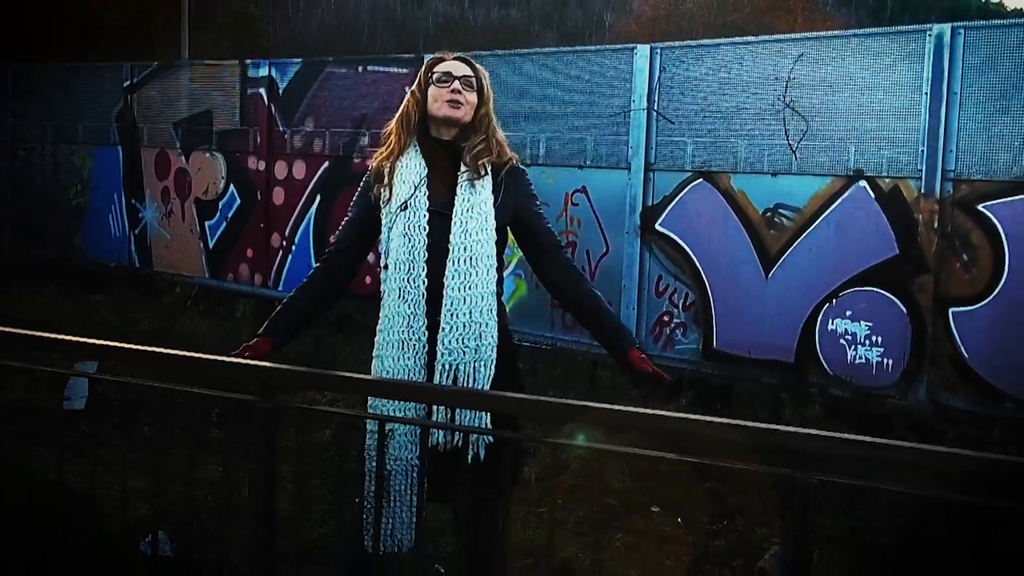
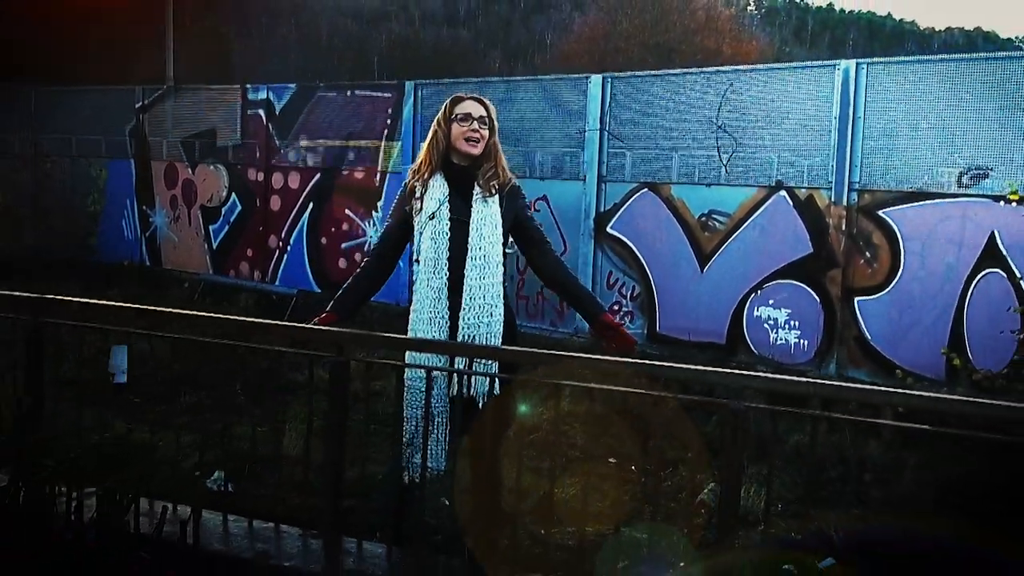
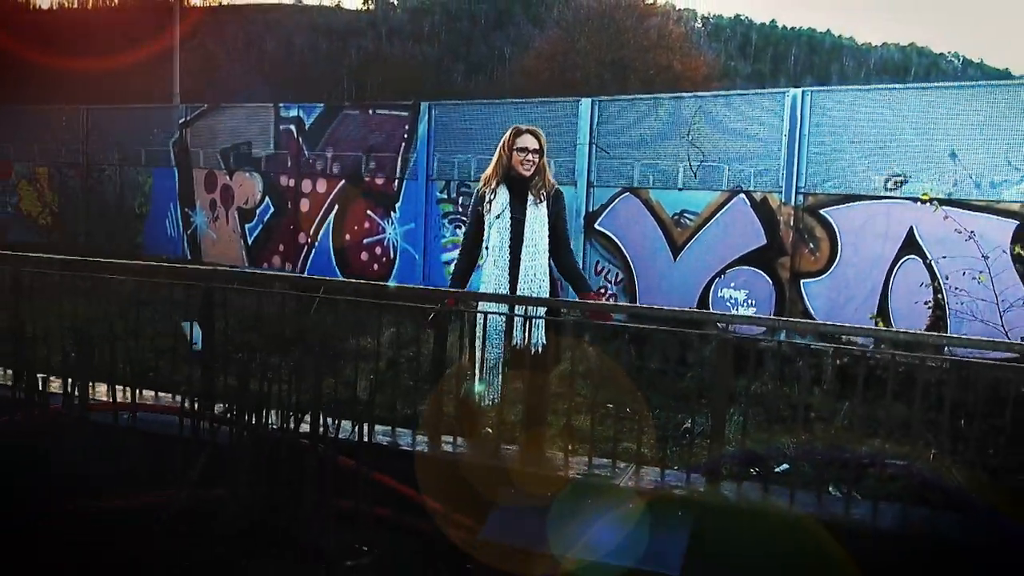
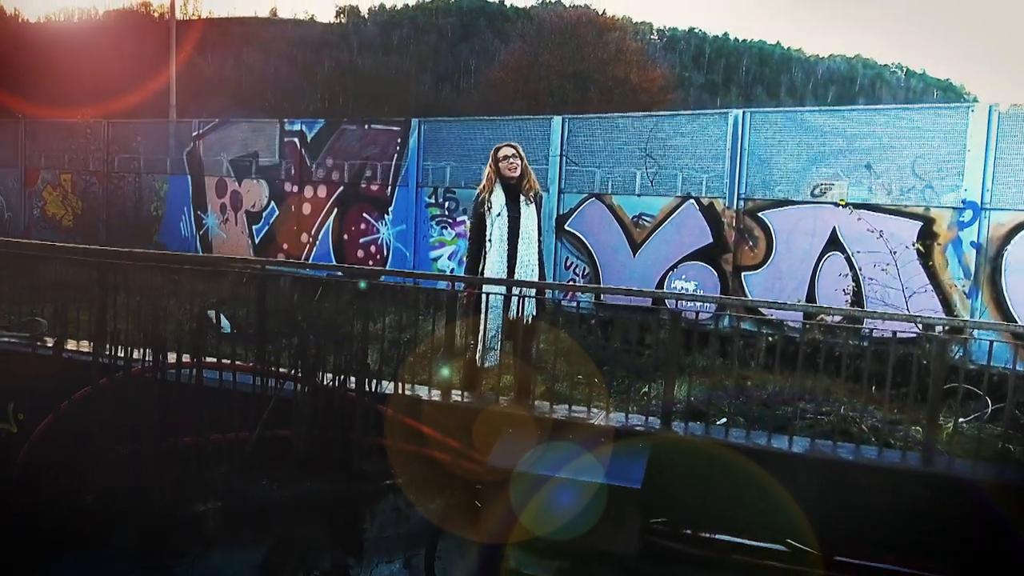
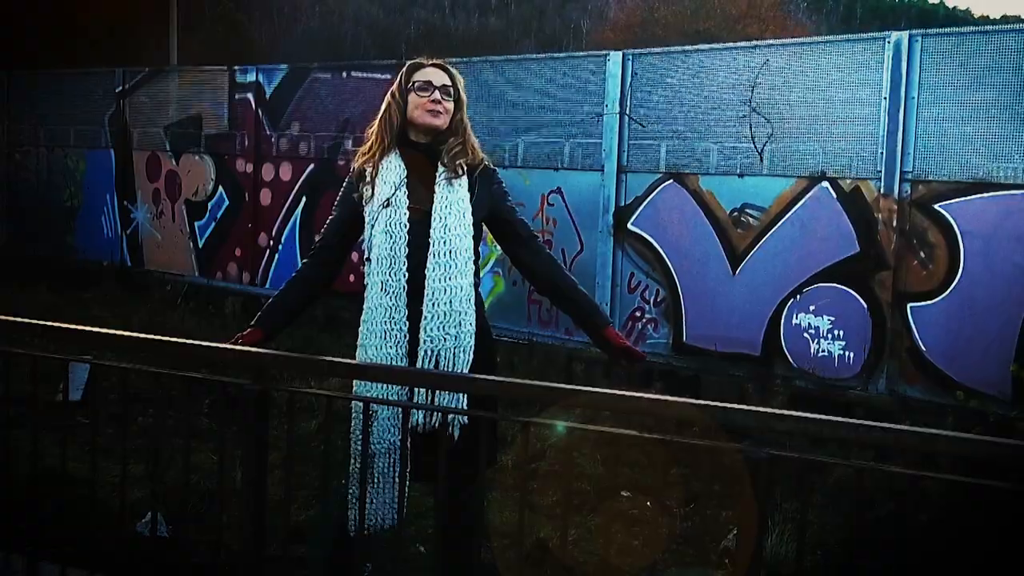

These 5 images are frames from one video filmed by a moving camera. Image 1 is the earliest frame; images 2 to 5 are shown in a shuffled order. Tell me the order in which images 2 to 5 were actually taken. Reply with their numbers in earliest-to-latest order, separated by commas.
5, 2, 3, 4
